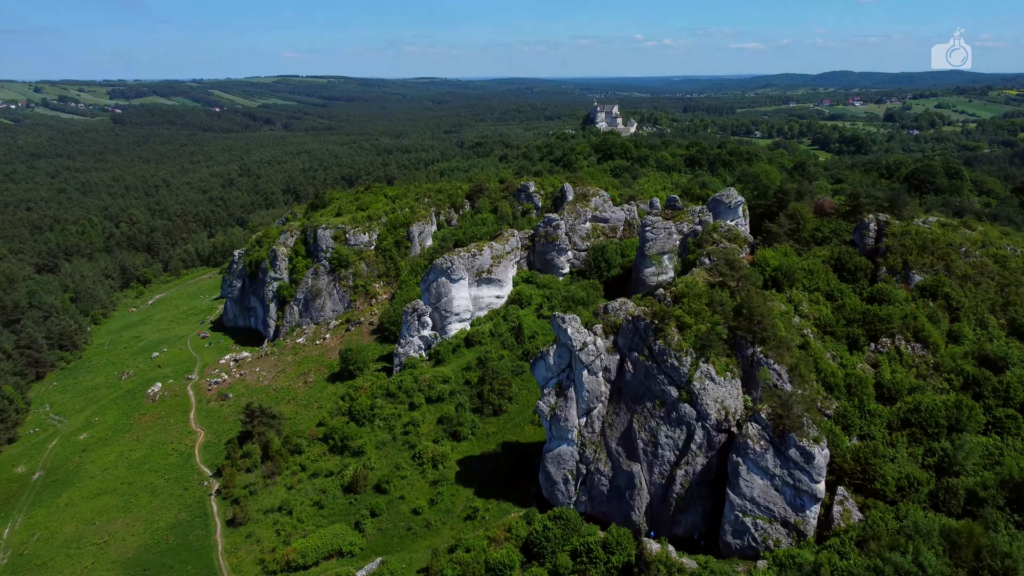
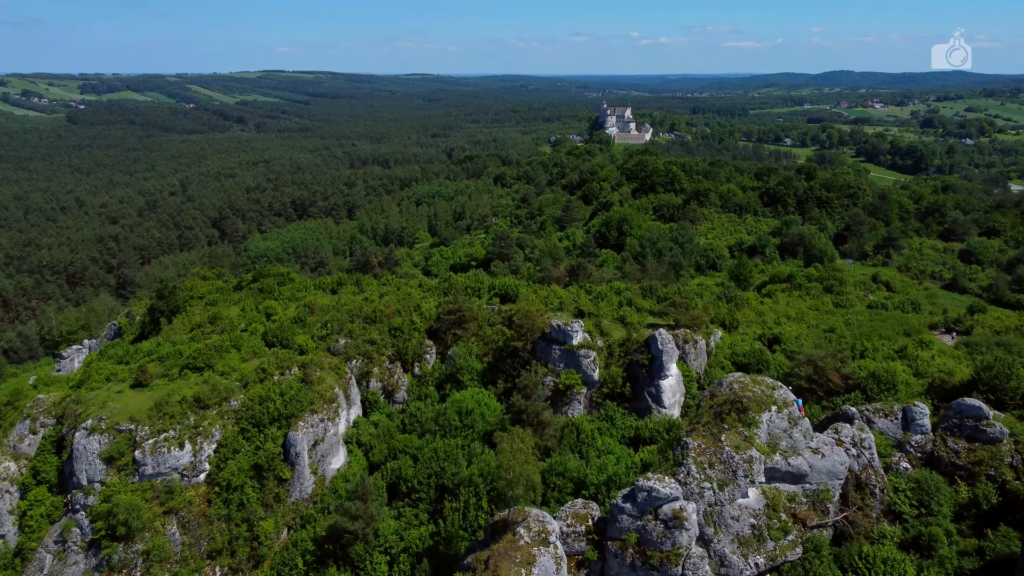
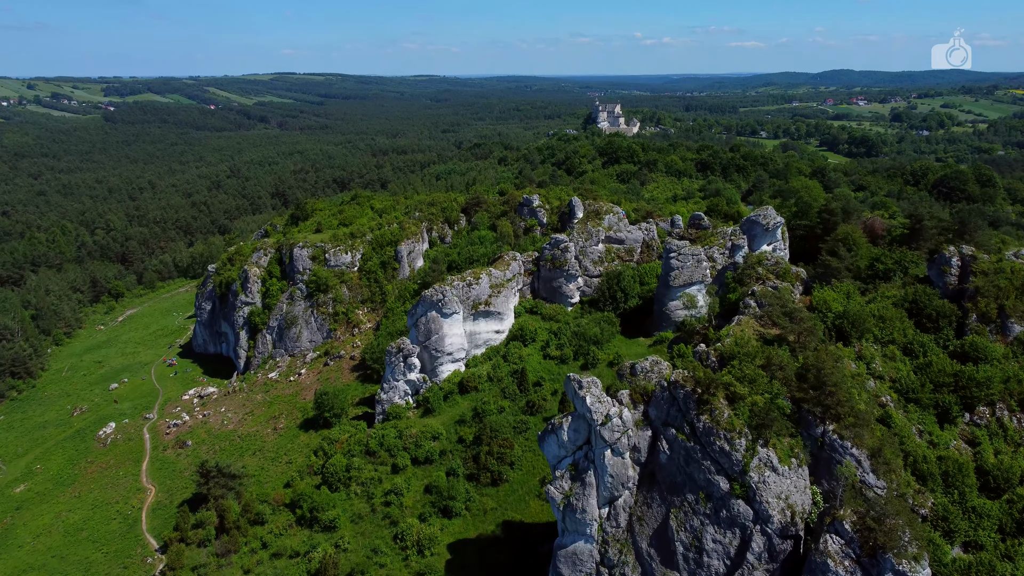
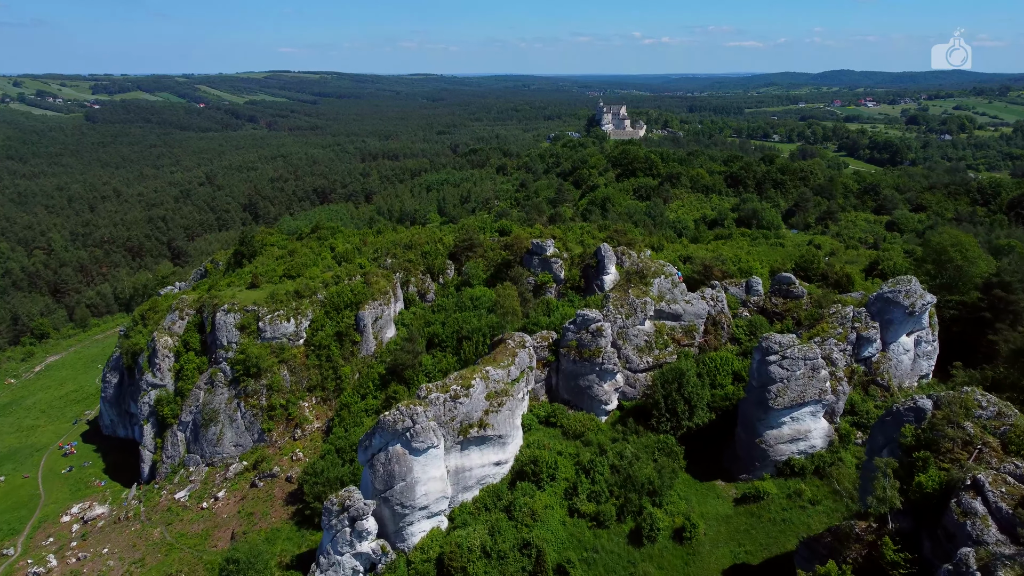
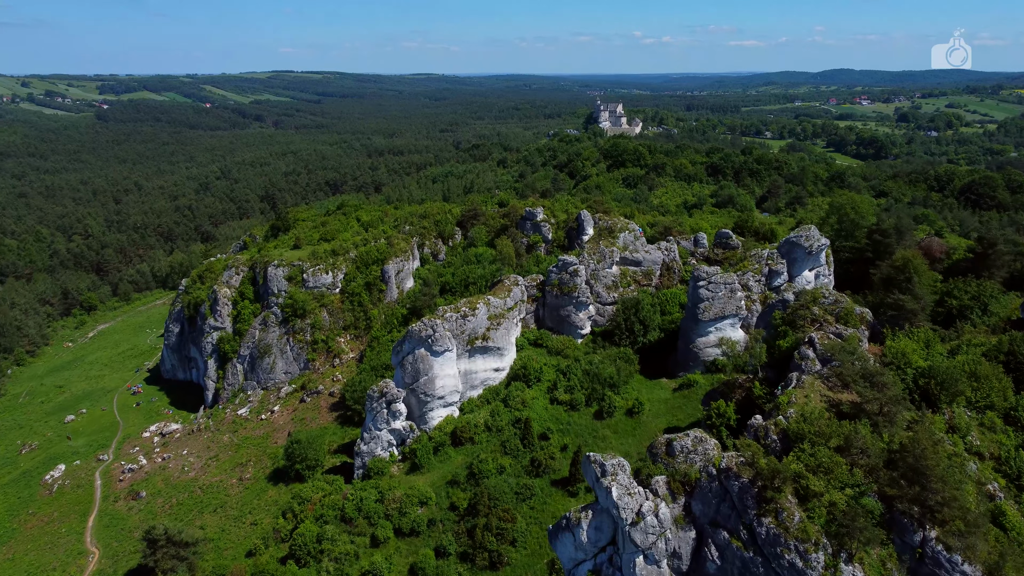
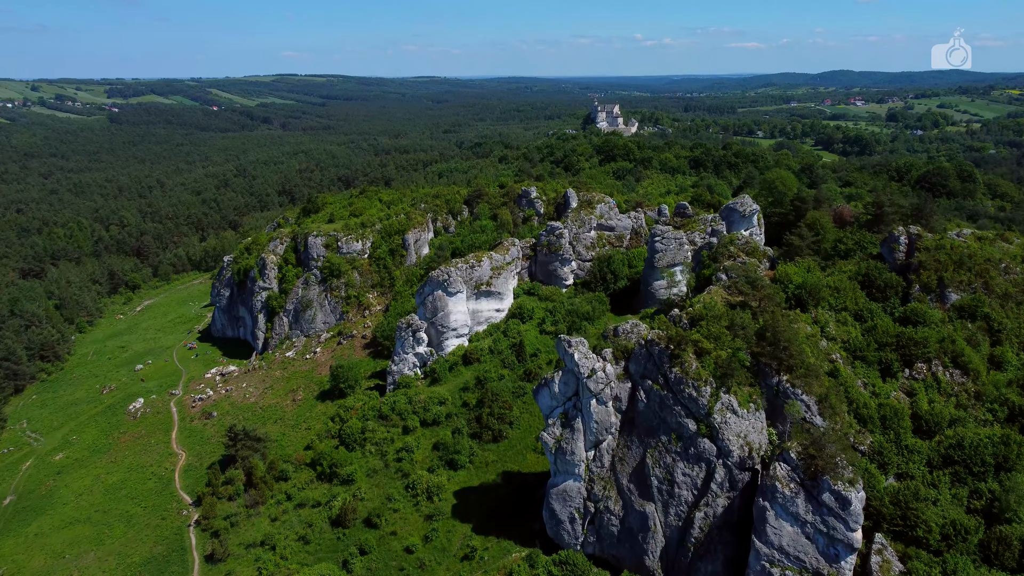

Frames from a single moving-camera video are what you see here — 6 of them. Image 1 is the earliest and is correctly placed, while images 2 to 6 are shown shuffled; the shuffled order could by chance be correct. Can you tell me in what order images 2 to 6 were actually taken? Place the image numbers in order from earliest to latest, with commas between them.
6, 3, 5, 4, 2
